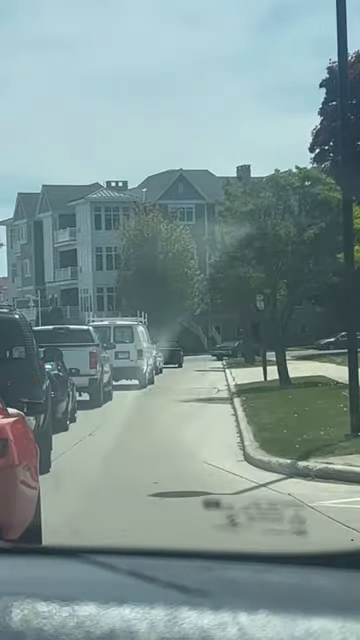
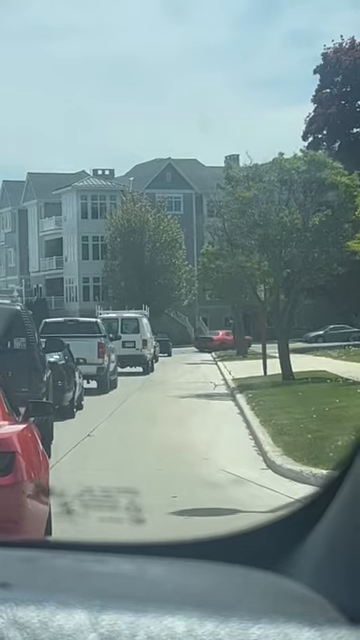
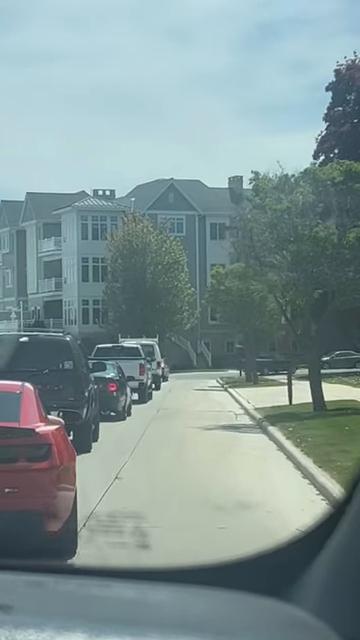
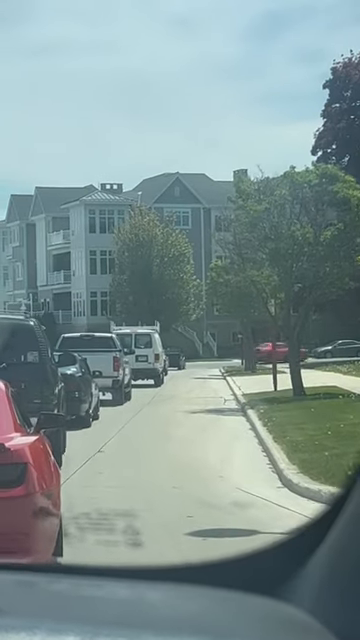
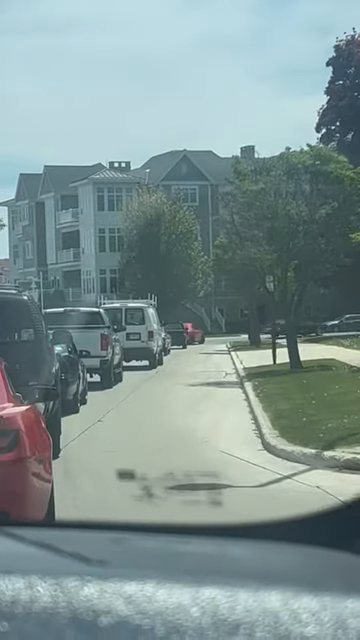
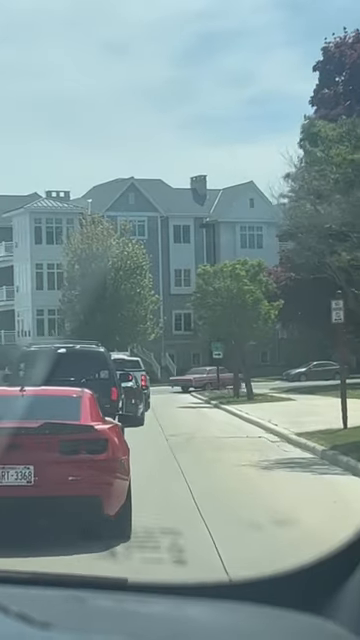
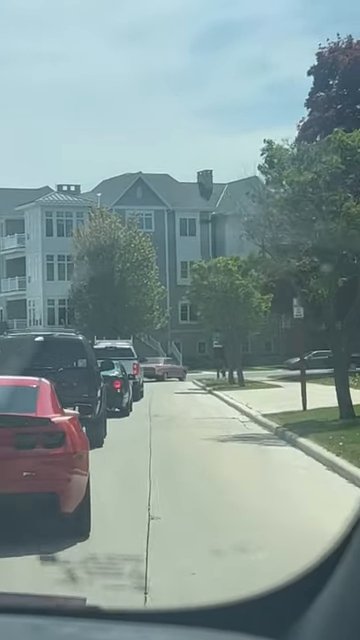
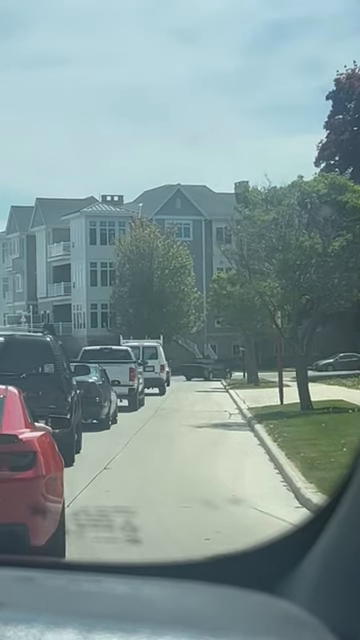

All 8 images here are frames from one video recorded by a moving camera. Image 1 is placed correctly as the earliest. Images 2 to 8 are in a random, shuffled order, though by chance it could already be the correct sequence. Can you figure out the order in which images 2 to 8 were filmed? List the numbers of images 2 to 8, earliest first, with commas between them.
5, 2, 4, 8, 3, 7, 6
